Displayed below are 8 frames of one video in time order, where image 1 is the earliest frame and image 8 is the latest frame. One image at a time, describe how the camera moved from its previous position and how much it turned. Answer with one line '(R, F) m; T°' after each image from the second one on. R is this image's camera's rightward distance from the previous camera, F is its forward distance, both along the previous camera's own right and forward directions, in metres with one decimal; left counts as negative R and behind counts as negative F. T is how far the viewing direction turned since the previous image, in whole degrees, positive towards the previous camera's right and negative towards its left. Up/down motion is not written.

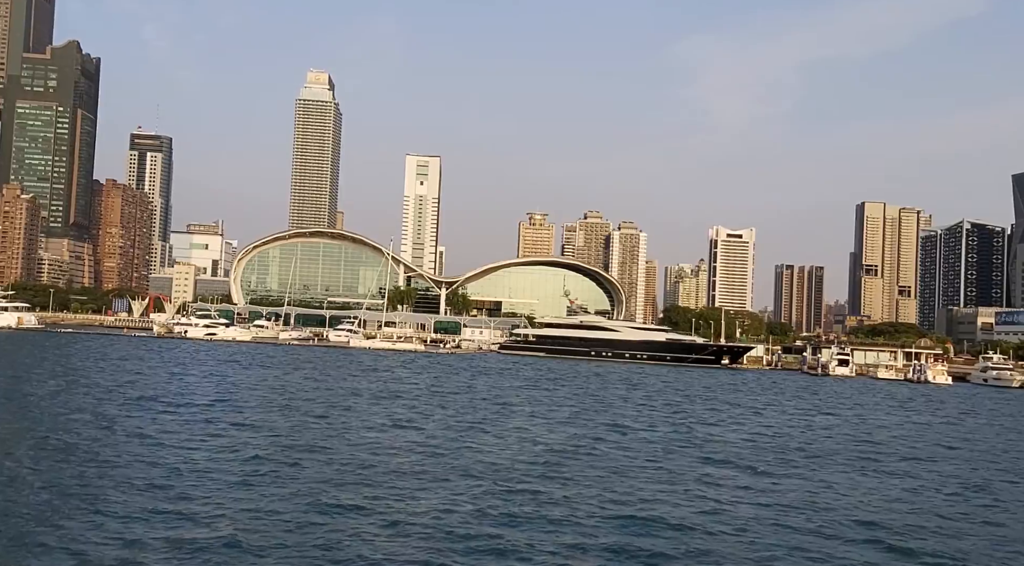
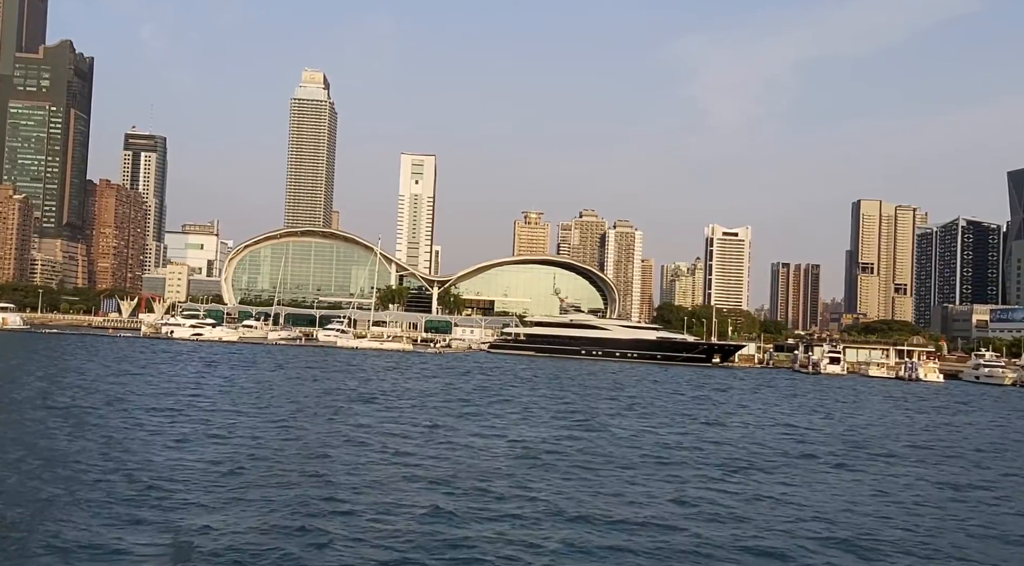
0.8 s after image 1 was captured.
(+0.5, +0.5) m; 0°
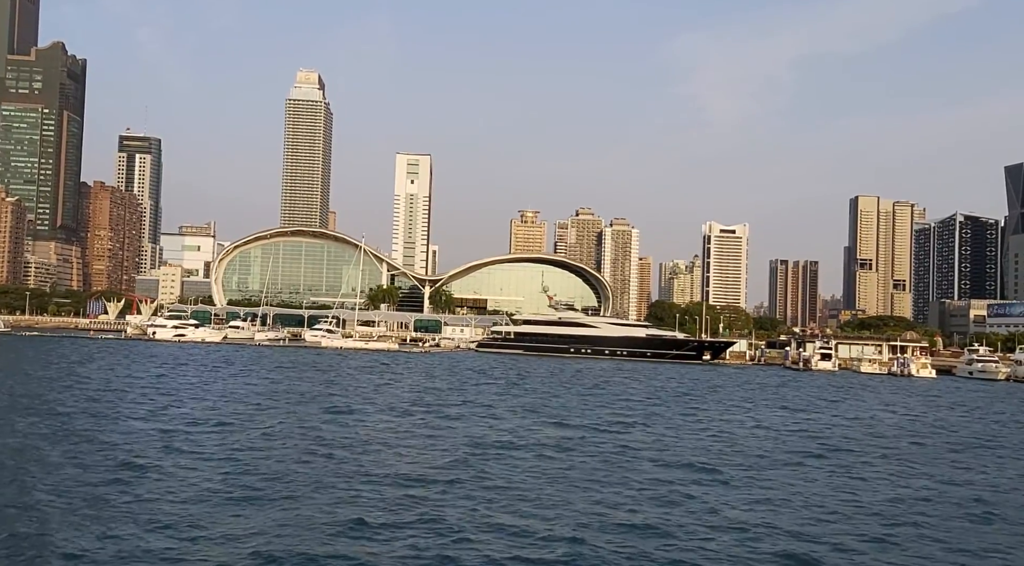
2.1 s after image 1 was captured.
(+0.8, +0.9) m; 0°
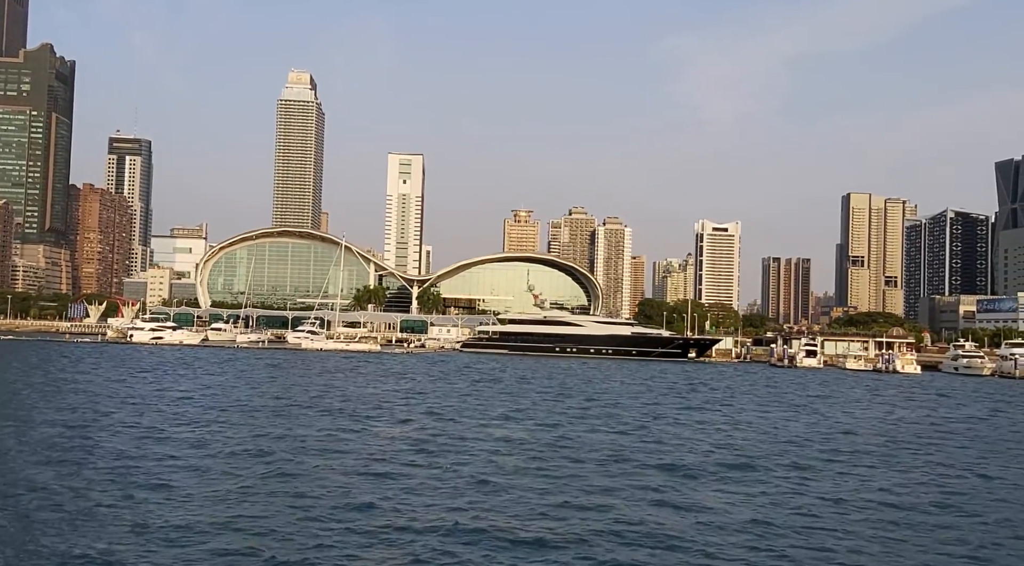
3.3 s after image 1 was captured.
(+0.8, +0.7) m; 0°
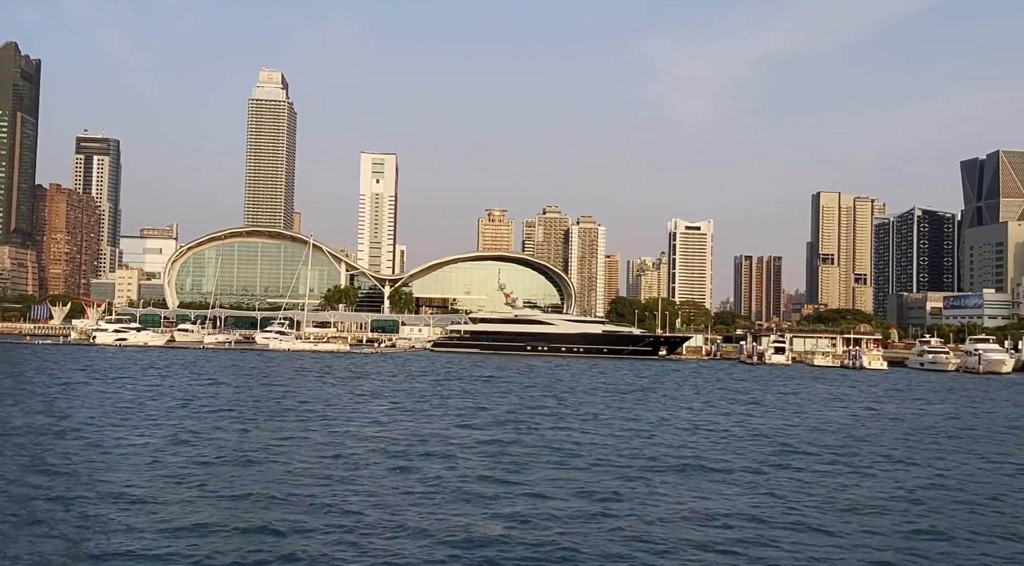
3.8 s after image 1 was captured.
(+0.3, +0.2) m; +2°
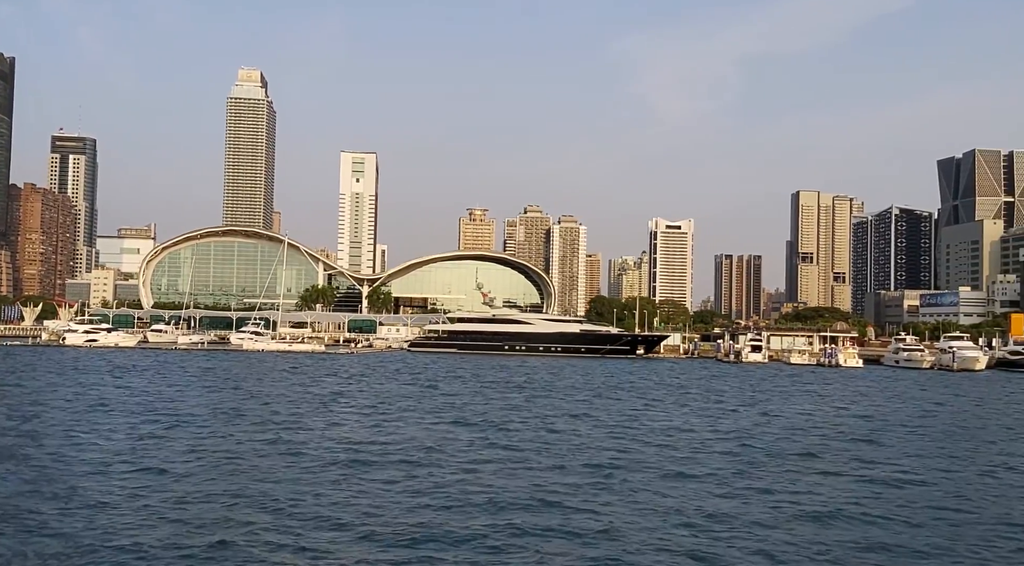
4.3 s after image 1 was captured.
(+0.3, +0.4) m; +1°
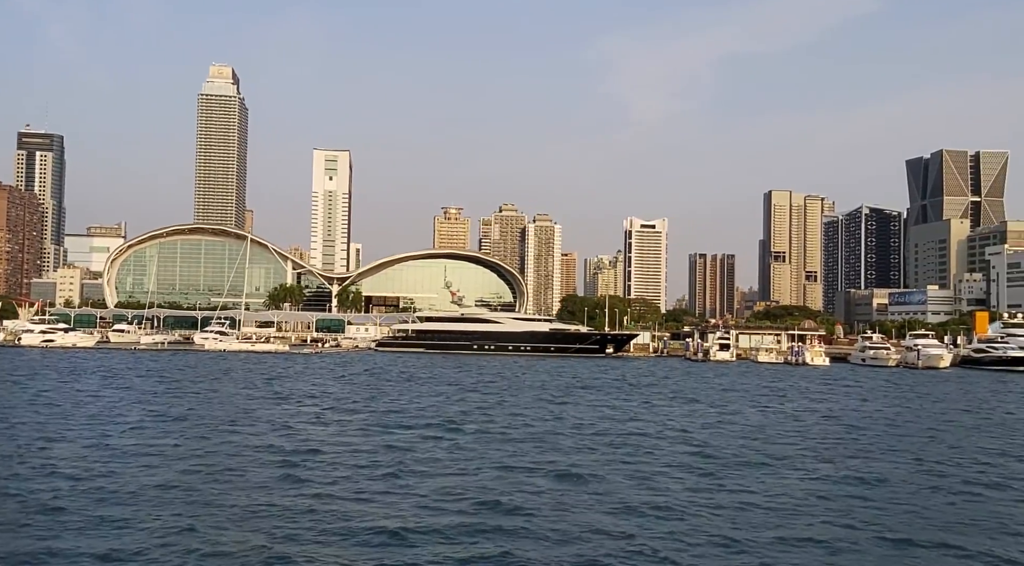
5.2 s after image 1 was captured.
(+0.5, +0.6) m; +1°
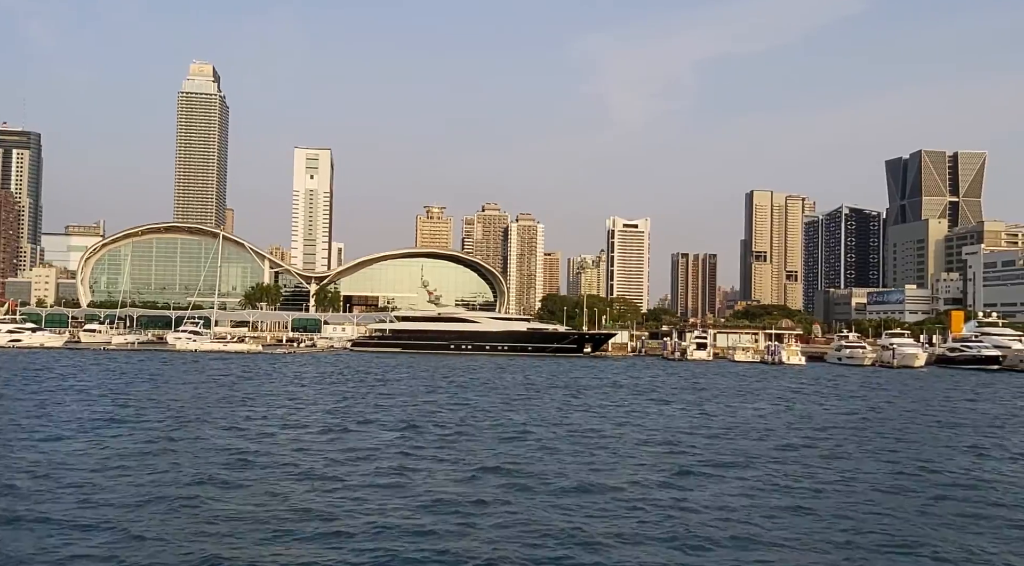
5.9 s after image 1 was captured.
(+0.4, +0.5) m; +1°
